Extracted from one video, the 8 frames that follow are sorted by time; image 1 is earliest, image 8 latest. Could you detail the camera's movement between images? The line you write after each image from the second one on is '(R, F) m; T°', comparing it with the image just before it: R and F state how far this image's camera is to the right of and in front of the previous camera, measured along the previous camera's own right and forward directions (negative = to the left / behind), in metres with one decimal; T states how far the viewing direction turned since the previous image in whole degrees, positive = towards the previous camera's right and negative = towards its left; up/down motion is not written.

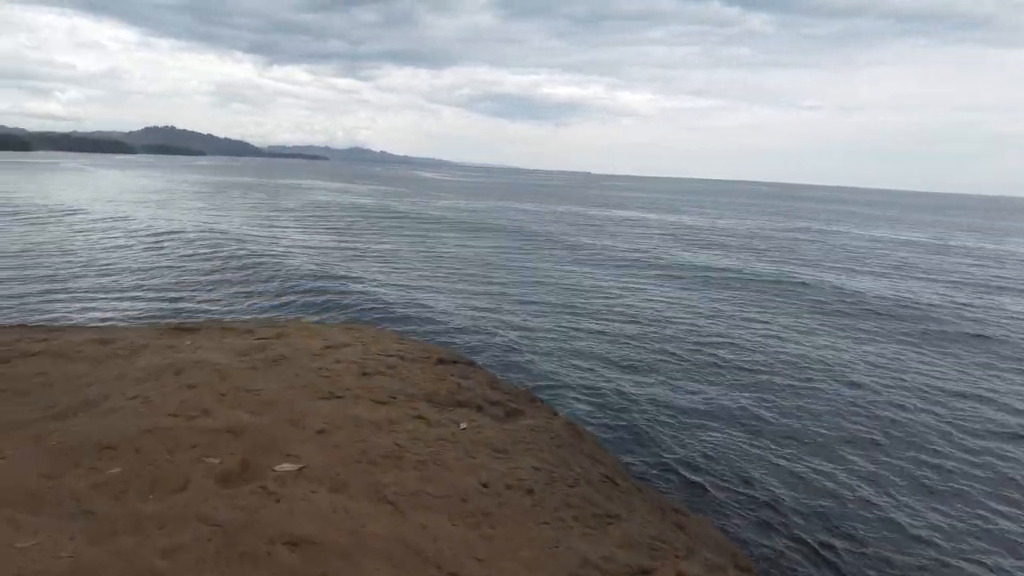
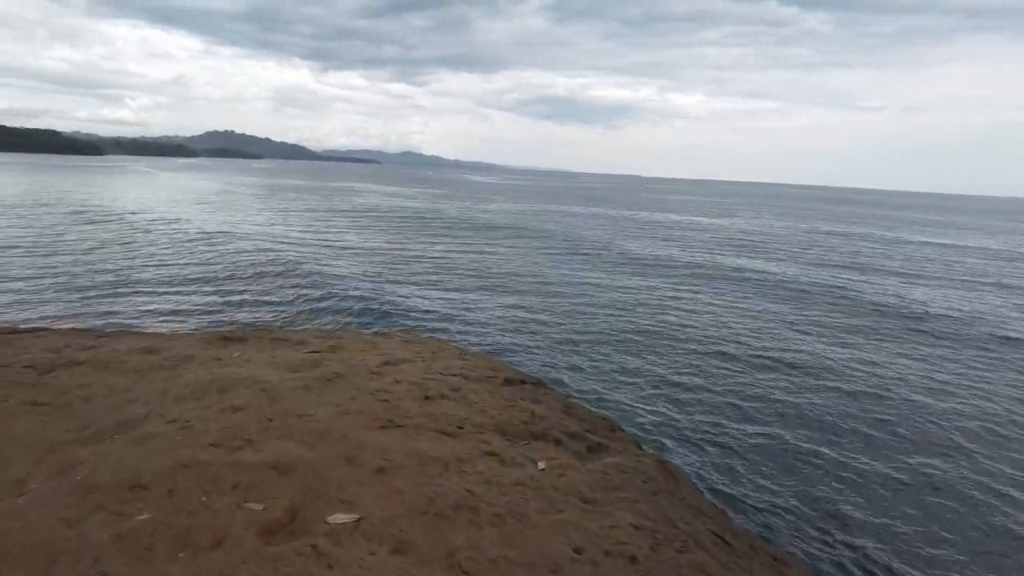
(-0.3, +0.9) m; -4°
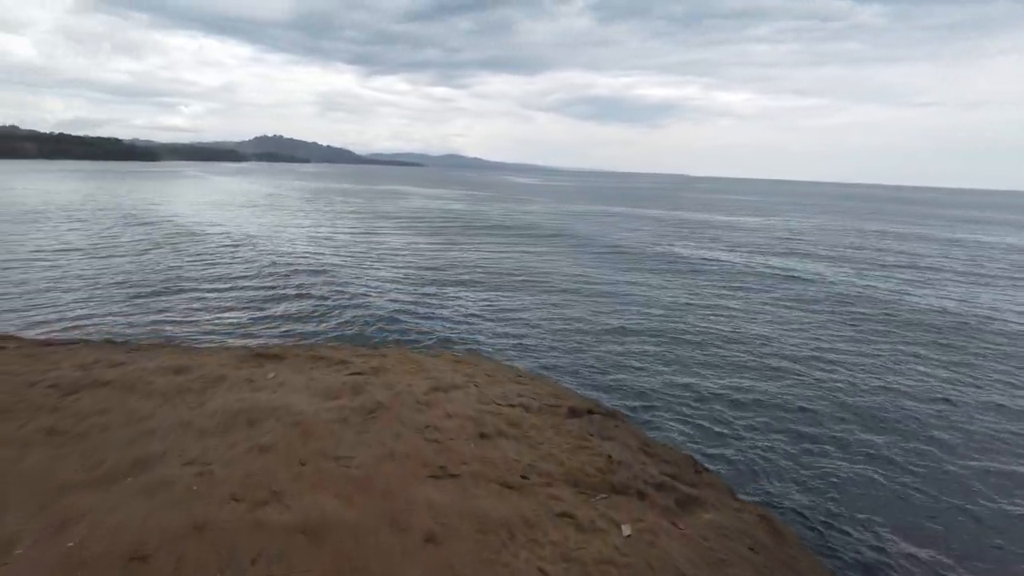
(-0.2, +1.0) m; -4°
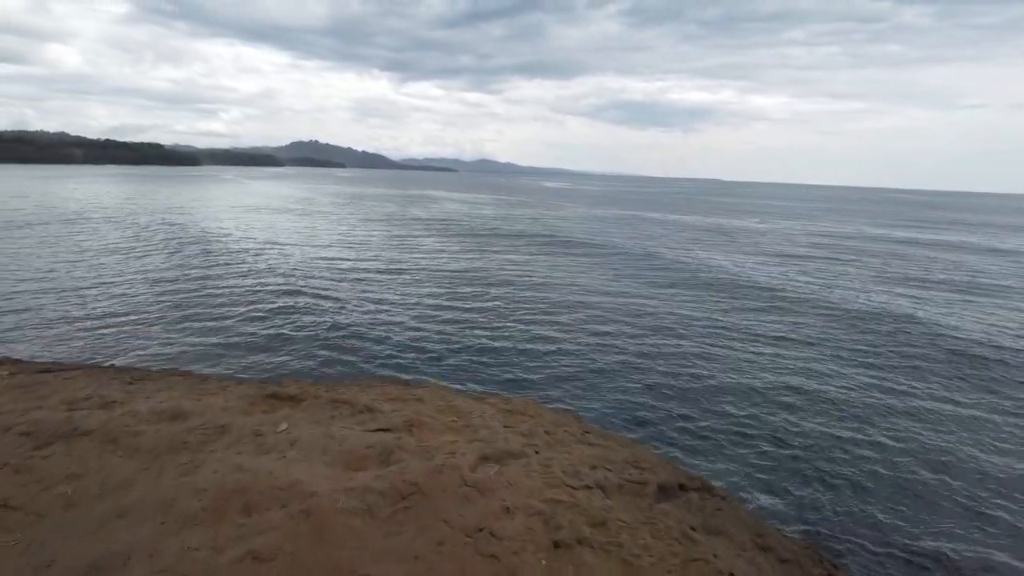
(-0.3, +1.5) m; -3°
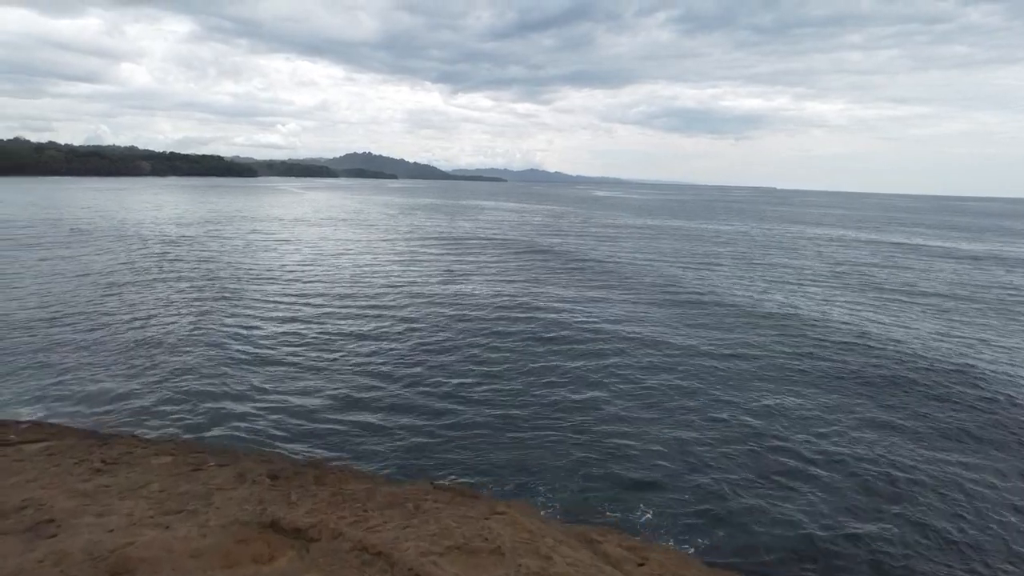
(-0.6, +2.6) m; -4°
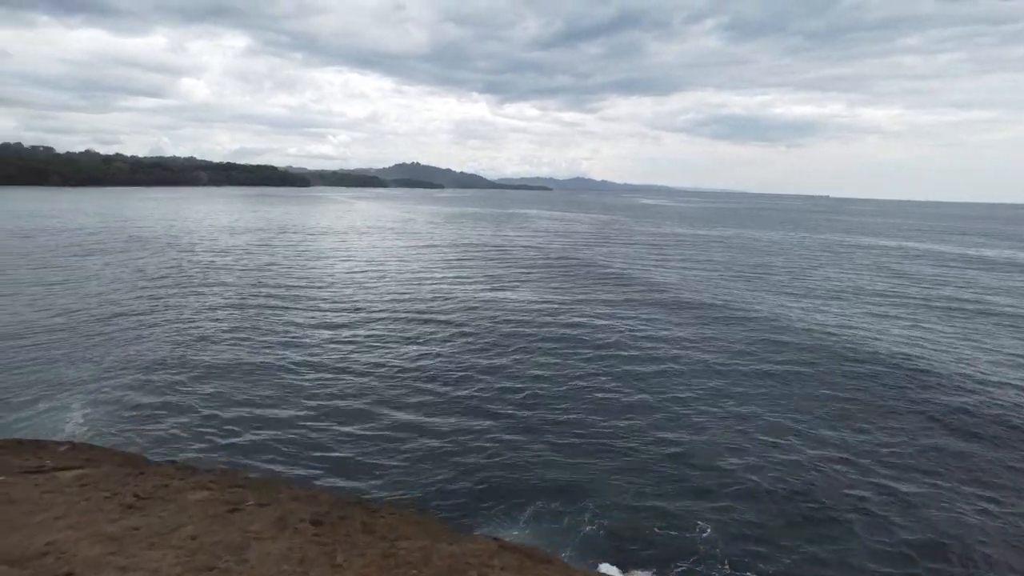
(-0.3, +0.8) m; -4°
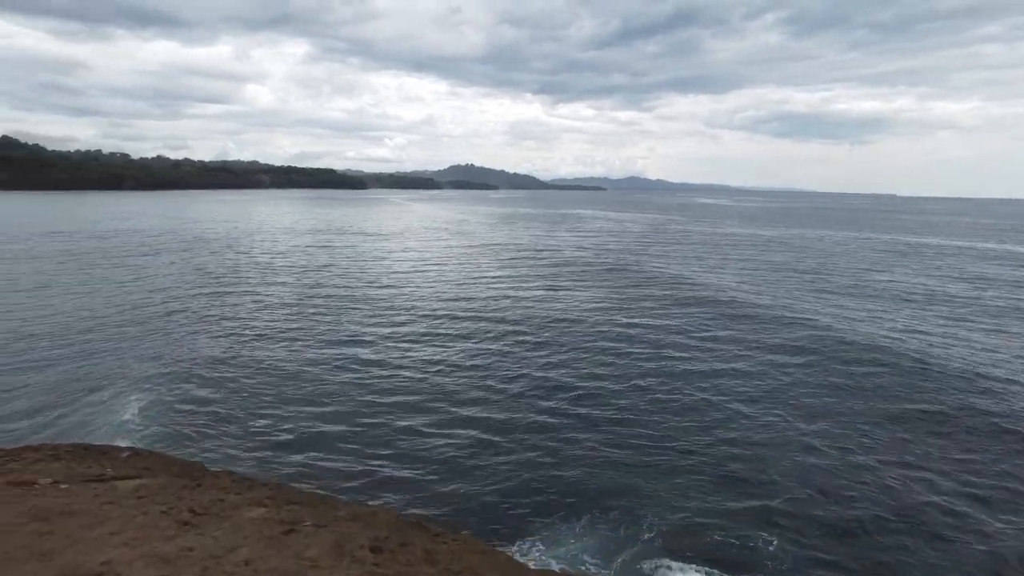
(-0.2, +0.5) m; -5°
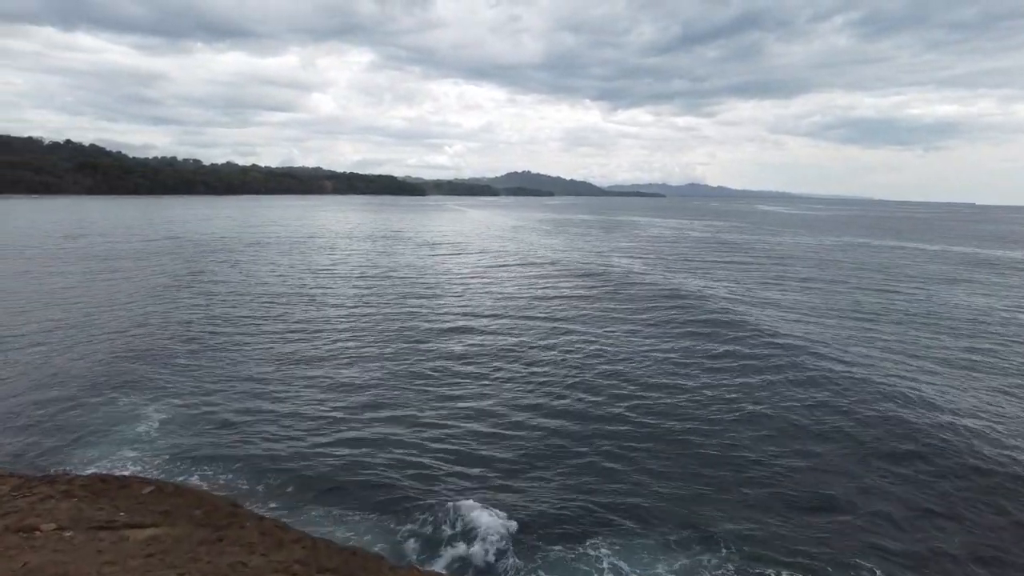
(-0.3, +1.3) m; -5°
